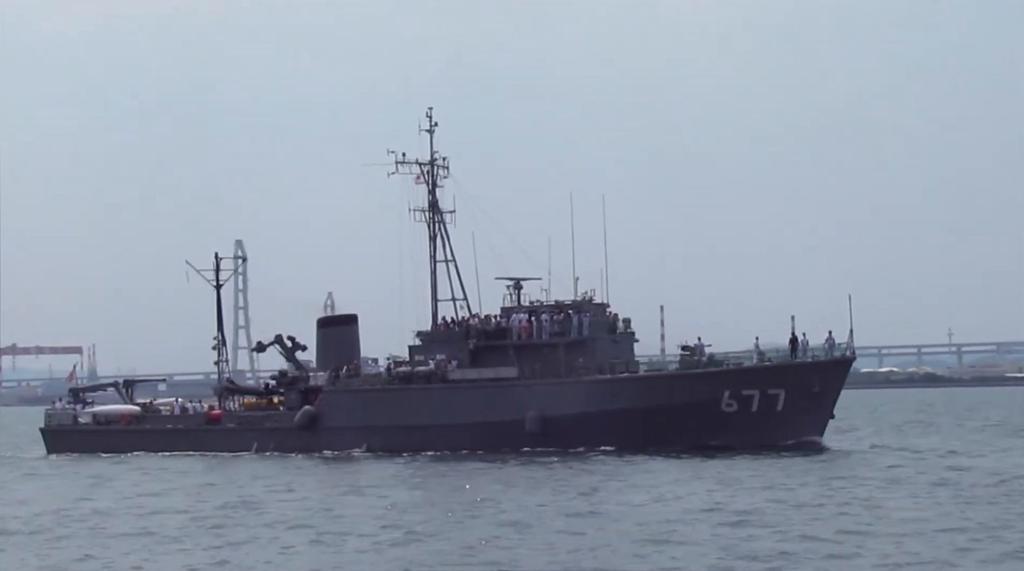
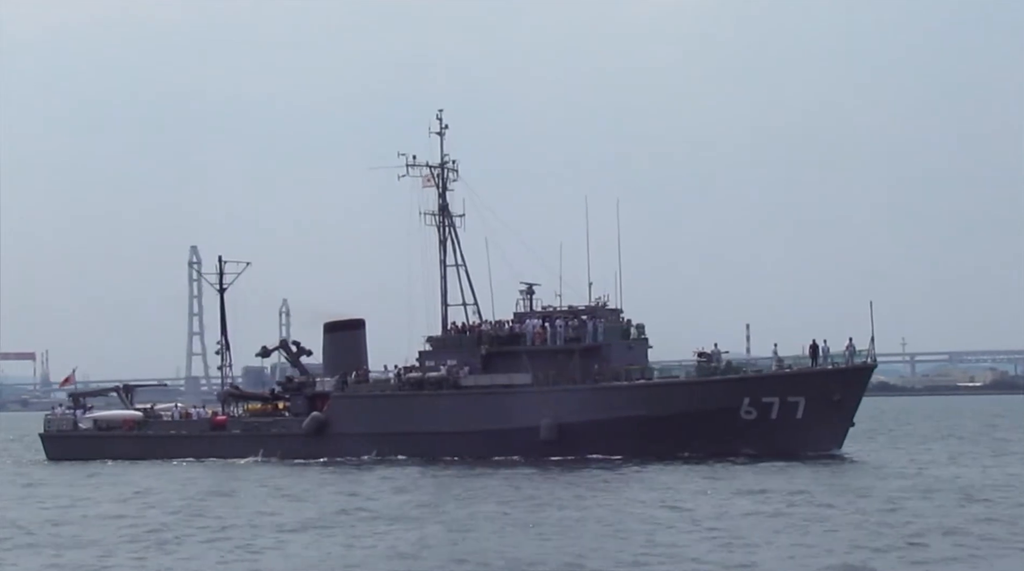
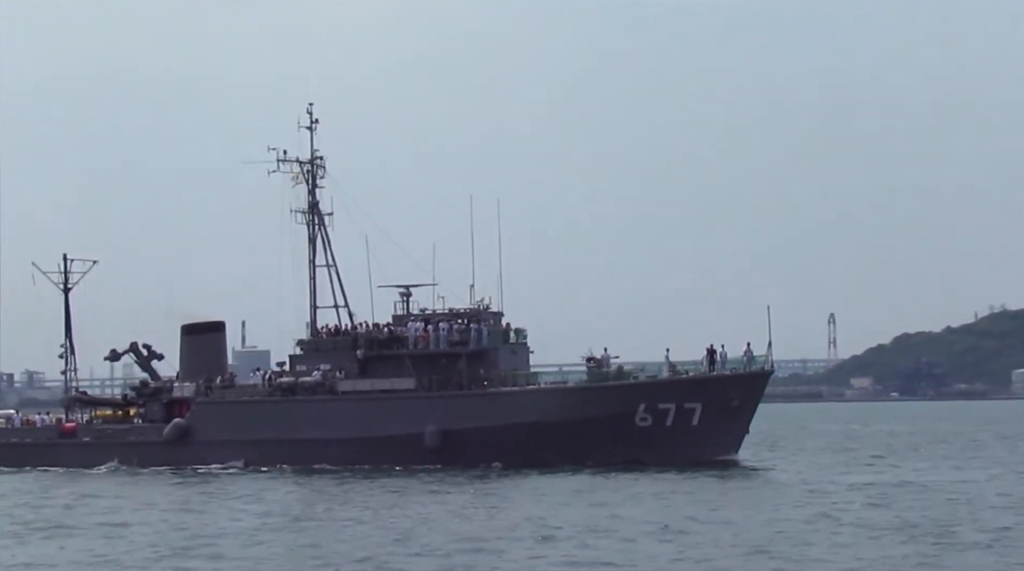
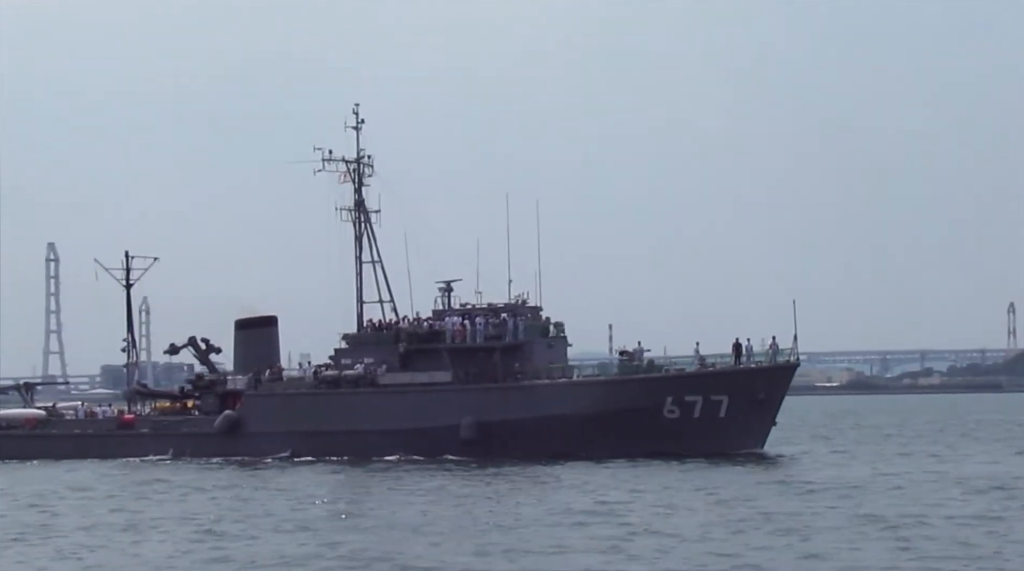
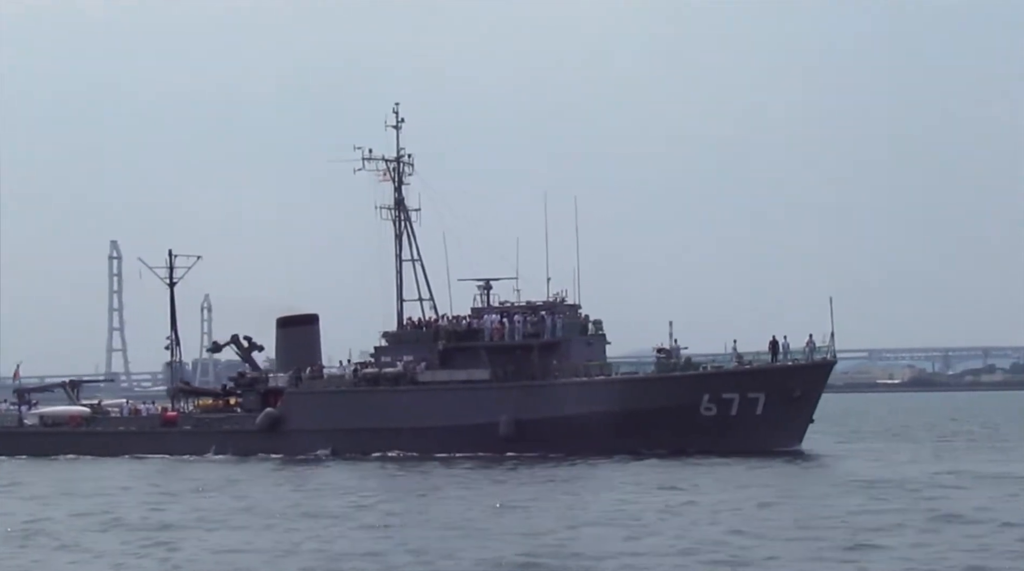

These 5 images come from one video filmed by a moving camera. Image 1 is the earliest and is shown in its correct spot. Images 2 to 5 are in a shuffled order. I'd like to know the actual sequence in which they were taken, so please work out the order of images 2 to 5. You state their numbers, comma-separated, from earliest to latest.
2, 5, 4, 3
